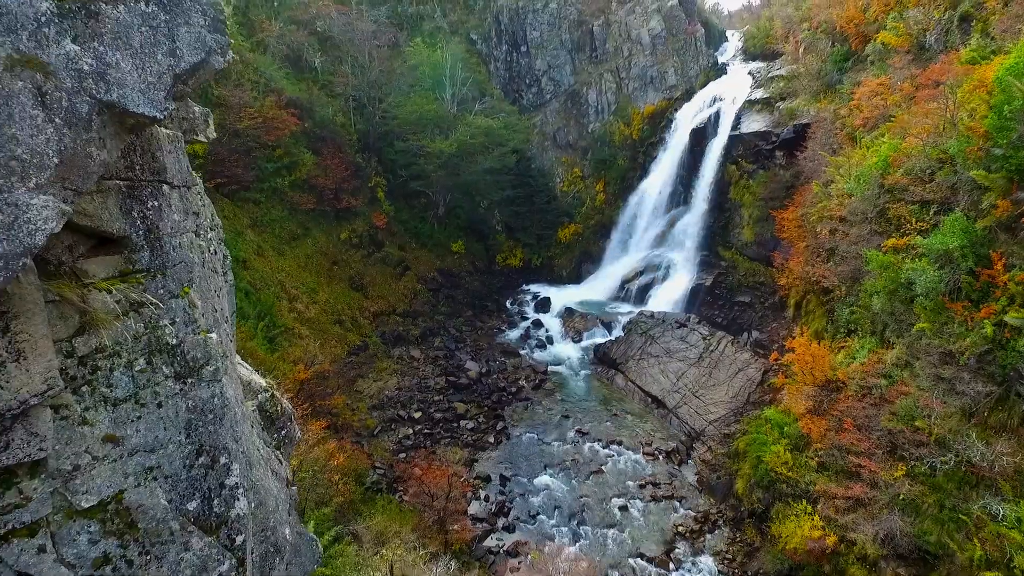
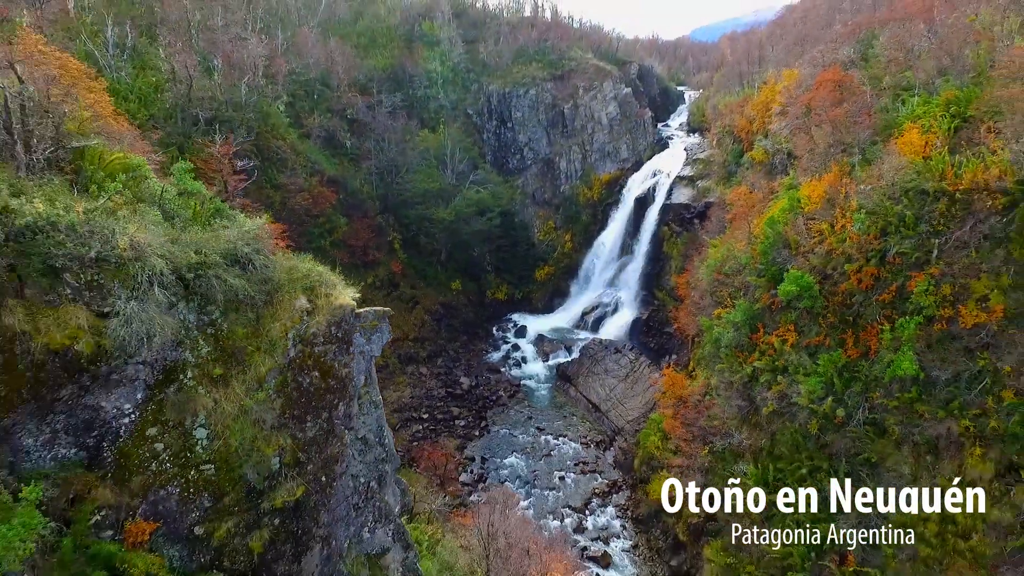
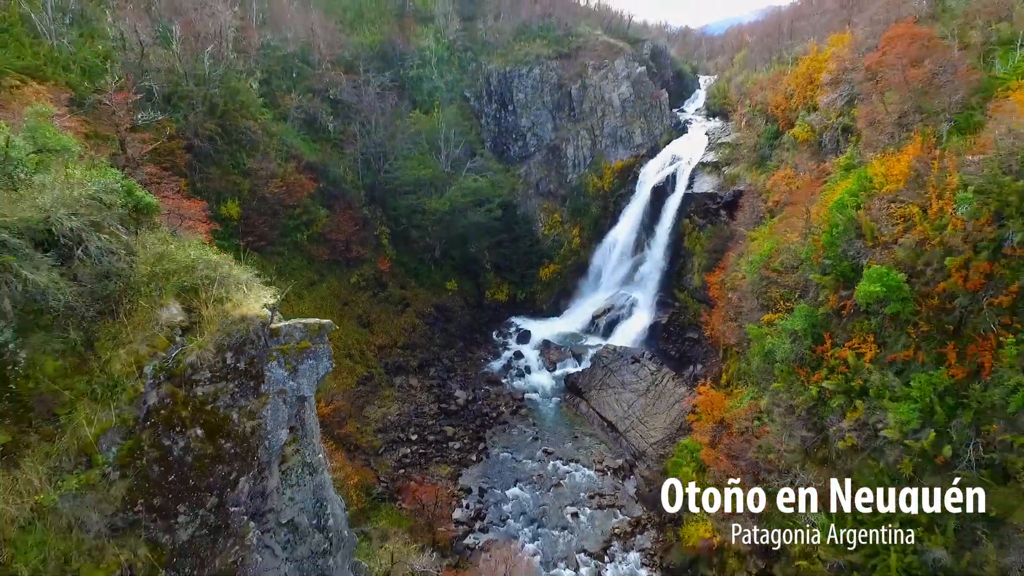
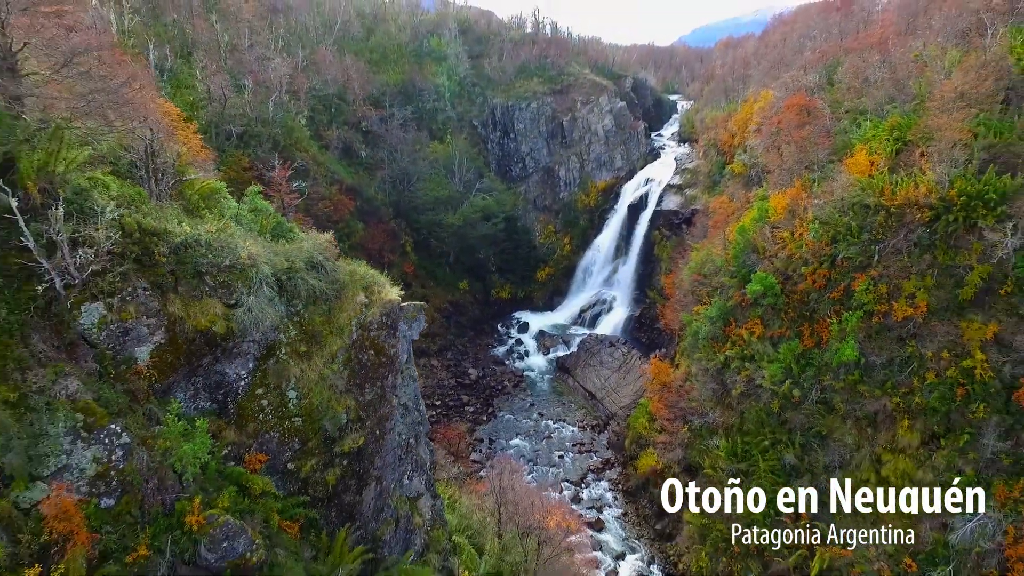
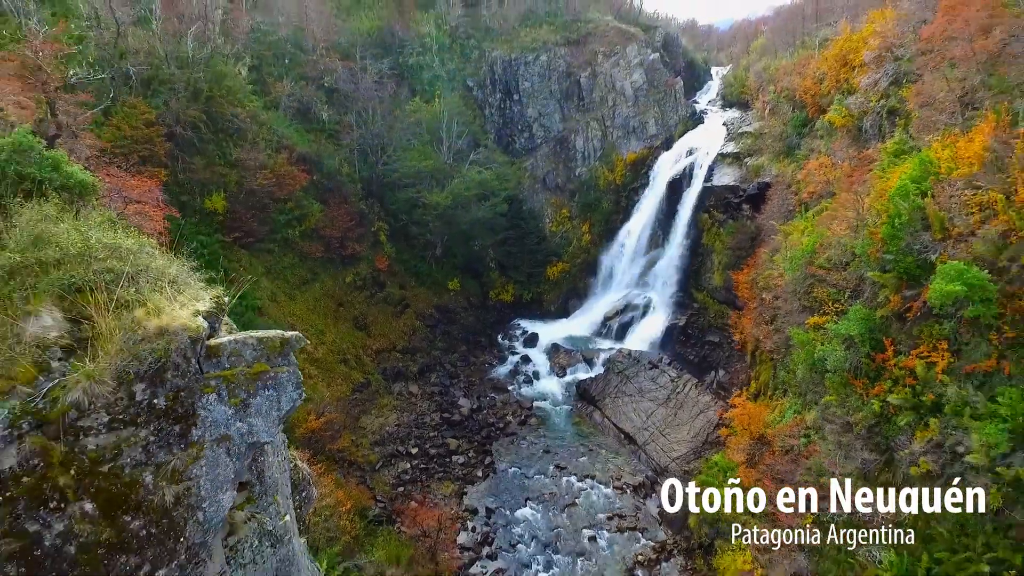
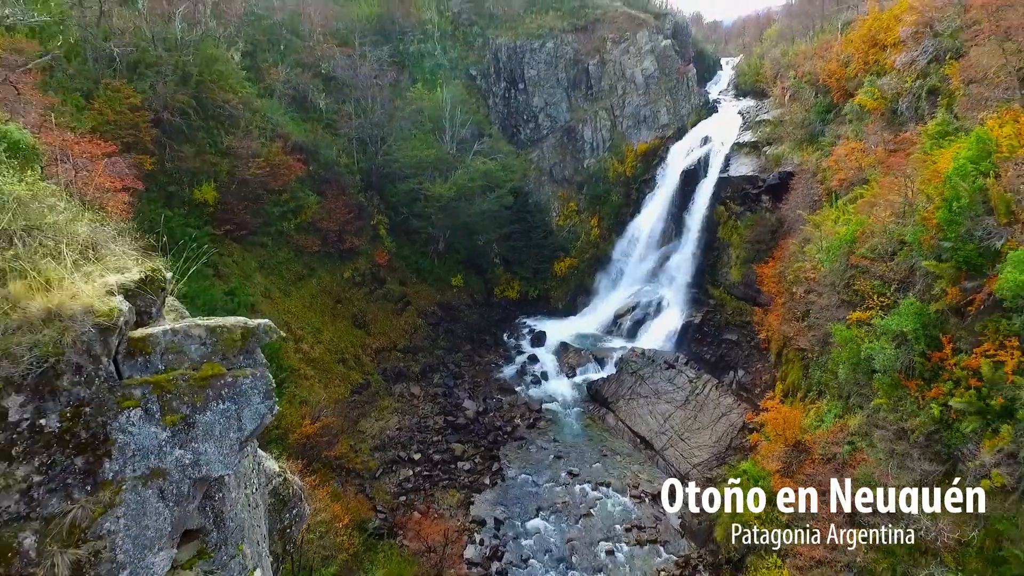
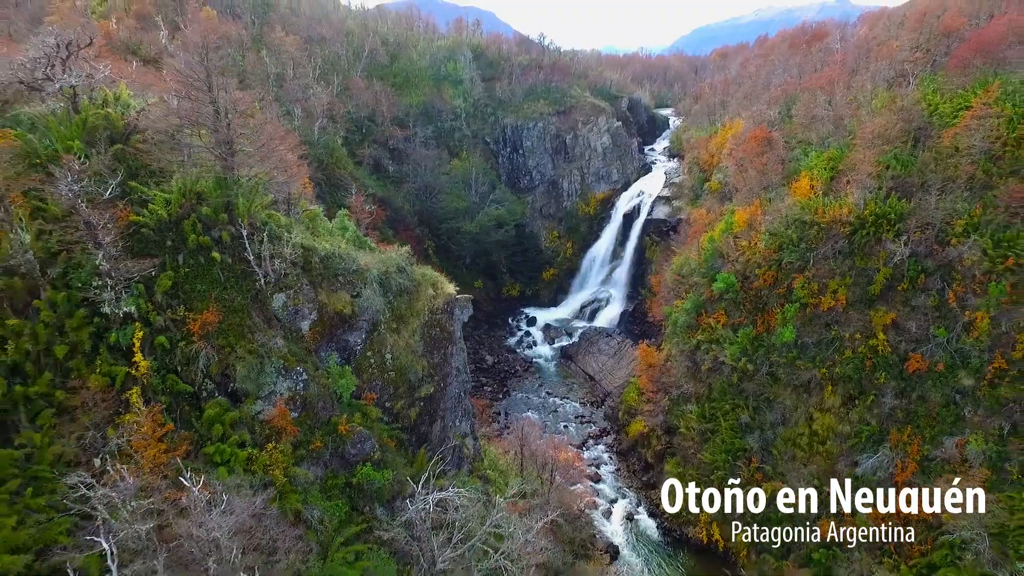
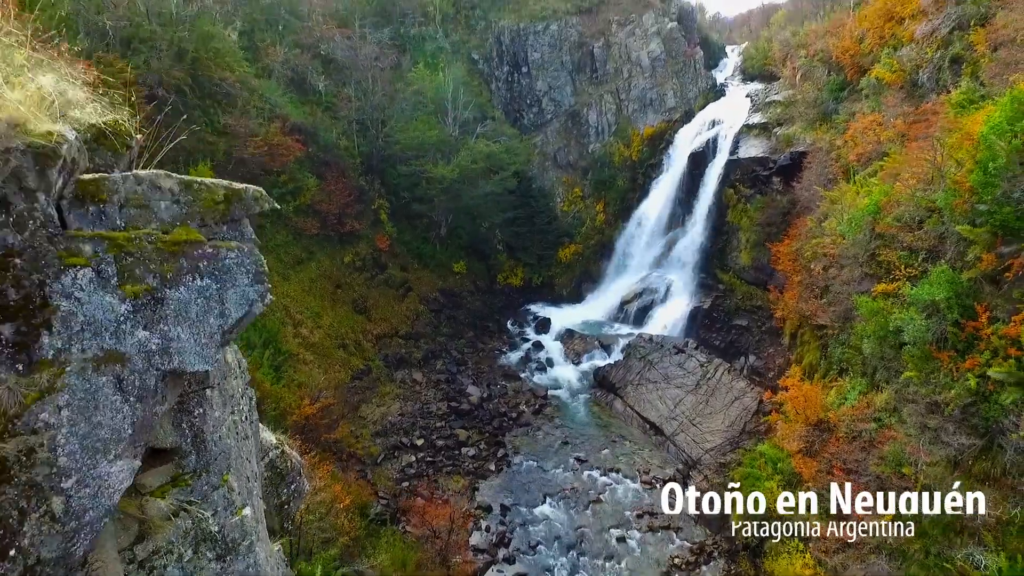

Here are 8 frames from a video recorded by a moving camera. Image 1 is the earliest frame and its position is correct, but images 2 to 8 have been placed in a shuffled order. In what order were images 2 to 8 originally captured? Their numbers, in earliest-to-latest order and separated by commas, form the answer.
8, 6, 5, 3, 2, 4, 7
